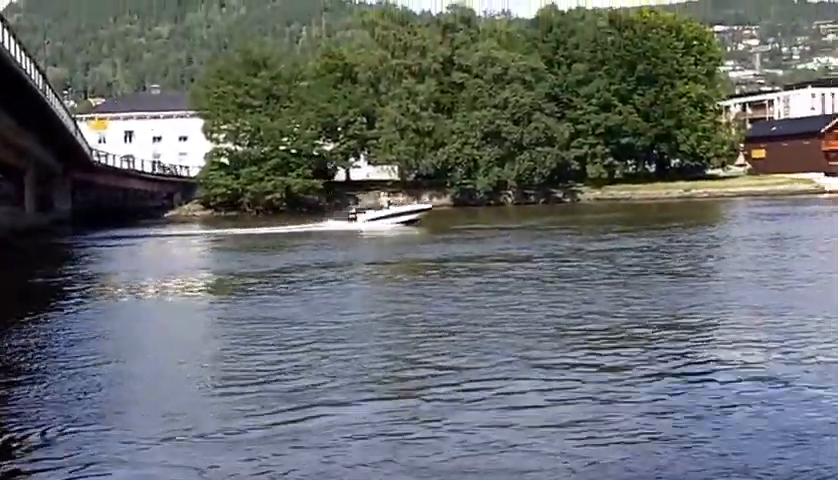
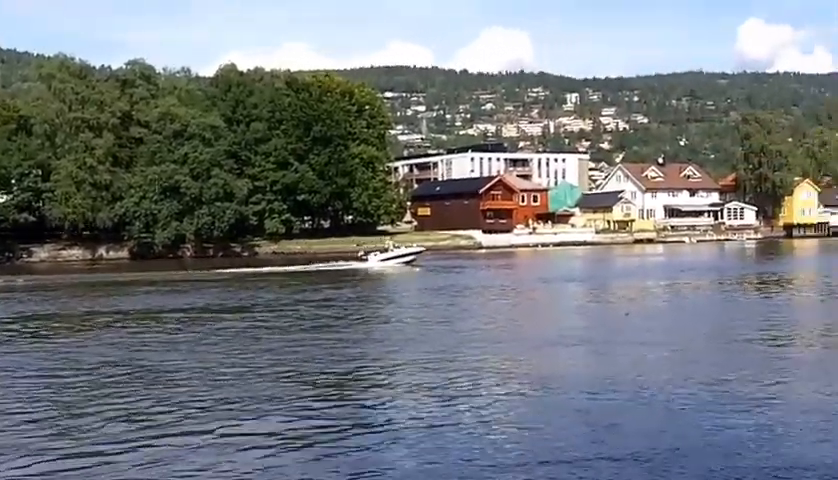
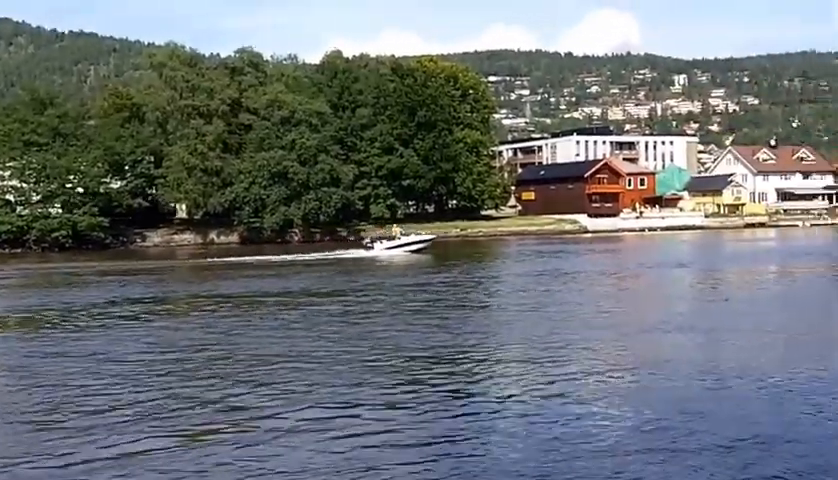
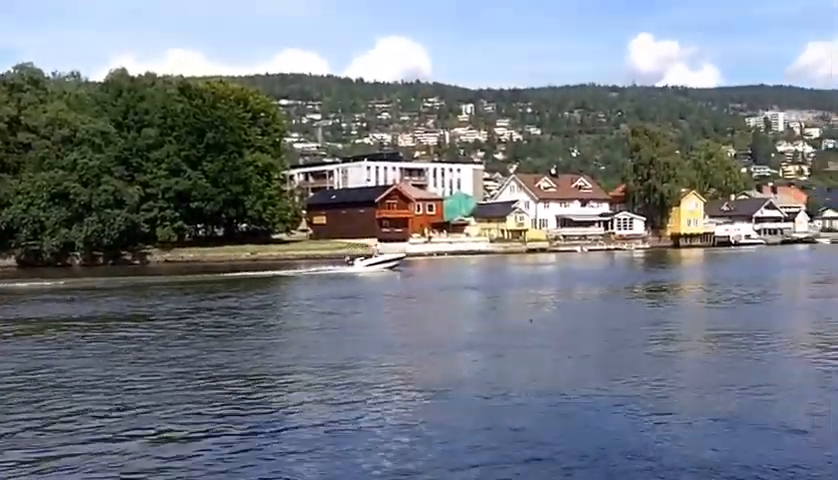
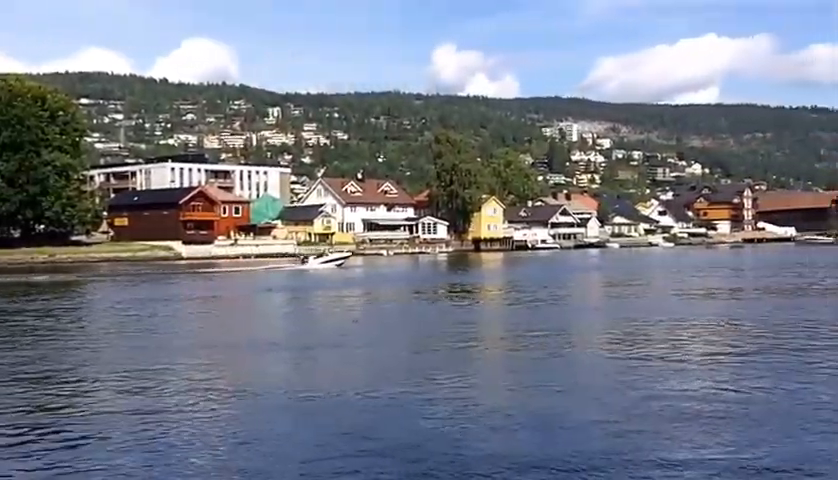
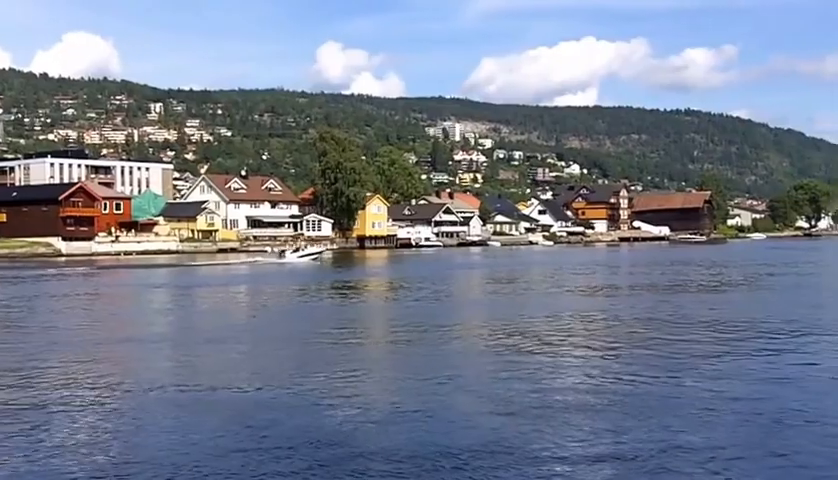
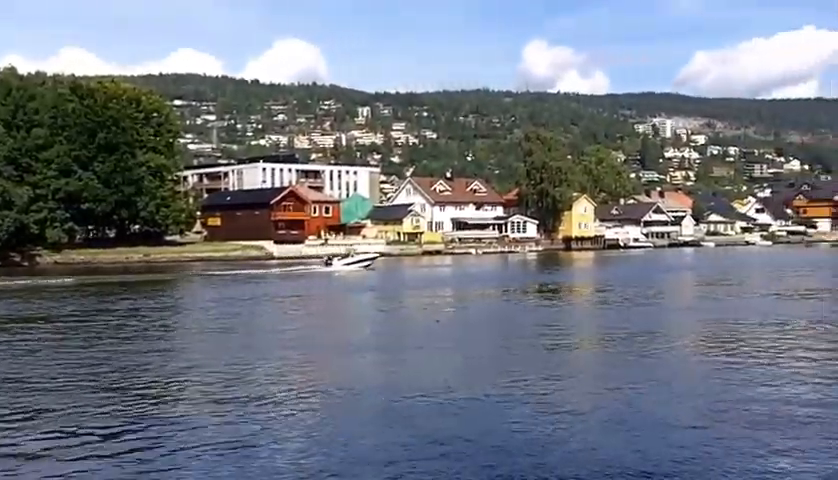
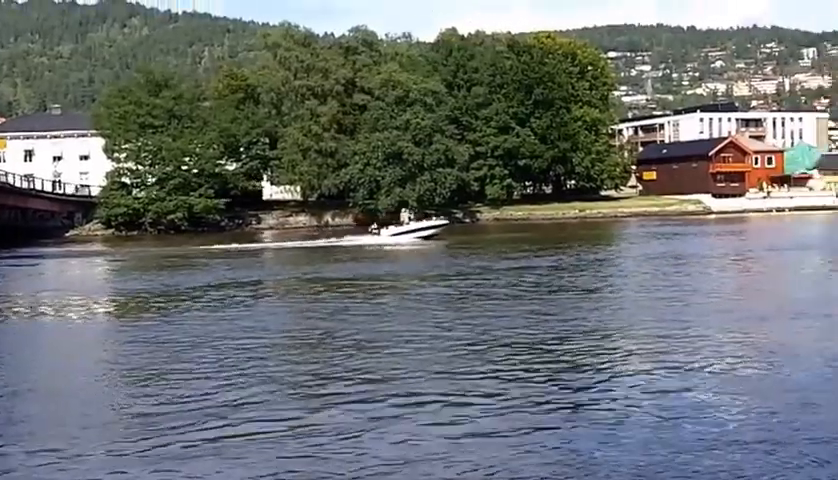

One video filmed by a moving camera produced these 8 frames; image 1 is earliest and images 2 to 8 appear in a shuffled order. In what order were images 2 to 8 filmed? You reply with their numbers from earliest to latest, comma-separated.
8, 3, 2, 4, 7, 5, 6
